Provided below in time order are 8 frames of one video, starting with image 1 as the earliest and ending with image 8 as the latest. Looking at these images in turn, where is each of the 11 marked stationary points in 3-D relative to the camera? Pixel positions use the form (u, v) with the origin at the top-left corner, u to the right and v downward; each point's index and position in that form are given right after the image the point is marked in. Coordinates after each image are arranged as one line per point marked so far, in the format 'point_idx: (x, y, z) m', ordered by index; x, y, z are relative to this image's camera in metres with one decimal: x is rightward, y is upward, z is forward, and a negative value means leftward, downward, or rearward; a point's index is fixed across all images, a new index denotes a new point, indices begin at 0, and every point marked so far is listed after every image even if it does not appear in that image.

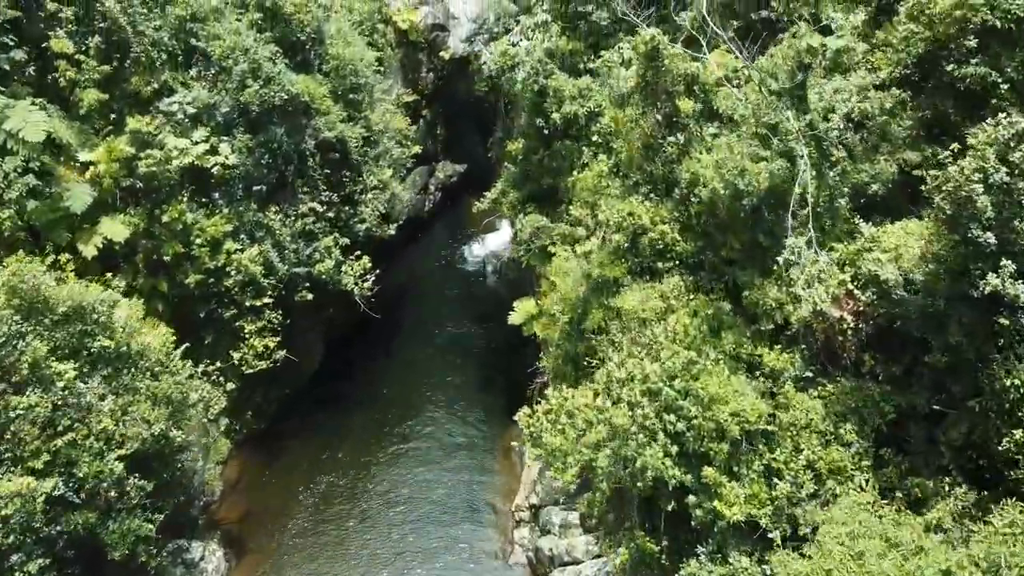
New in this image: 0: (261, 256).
0: (-2.9, +0.4, +14.1) m
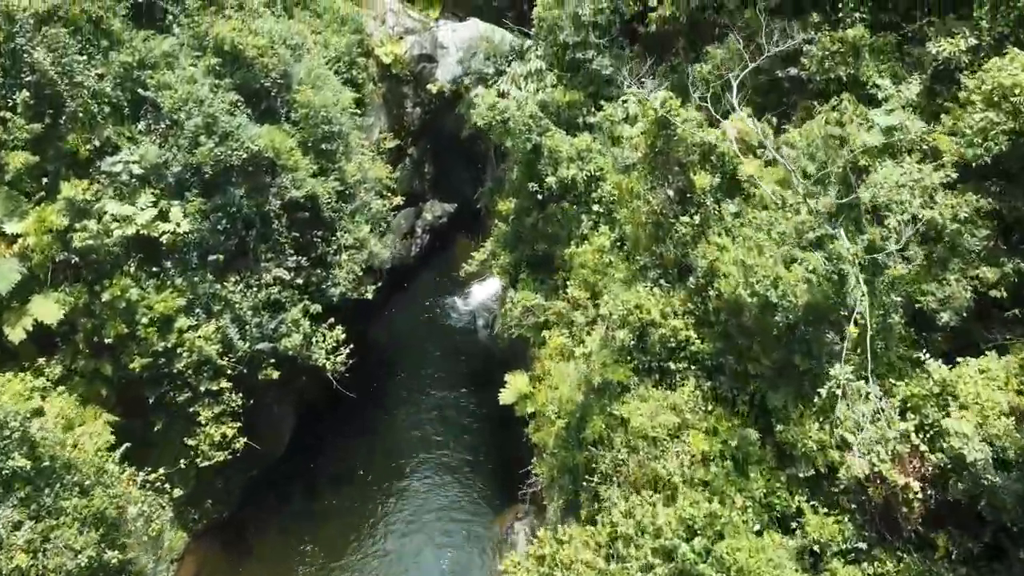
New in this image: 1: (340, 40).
0: (-3.0, -0.5, +12.5) m
1: (-2.4, +3.4, +16.6) m
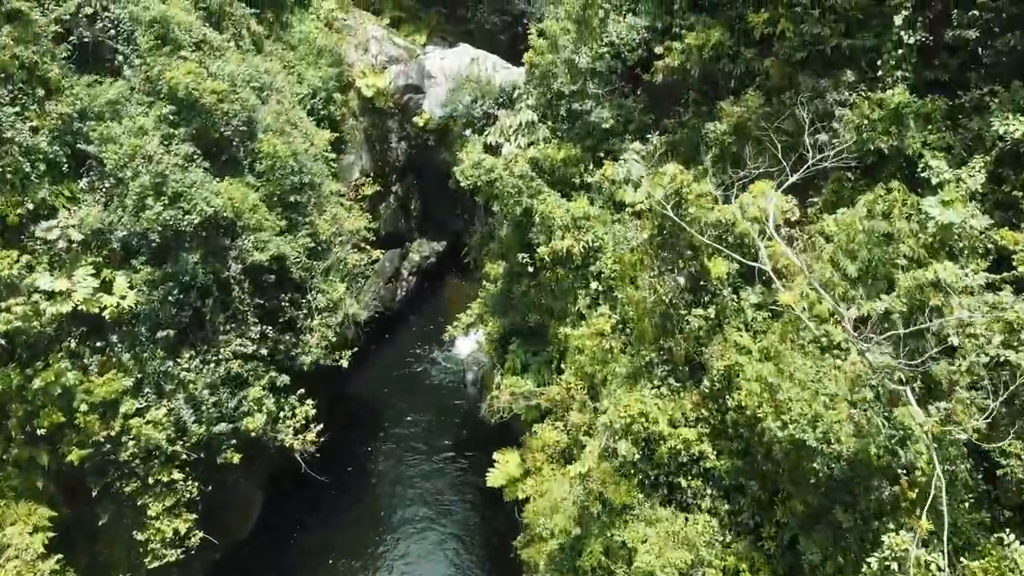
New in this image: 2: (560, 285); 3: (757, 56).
0: (-3.1, -1.2, +11.1) m
1: (-2.5, +2.7, +15.2) m
2: (+0.4, 0.0, +10.5) m
3: (+2.0, +1.8, +9.7) m
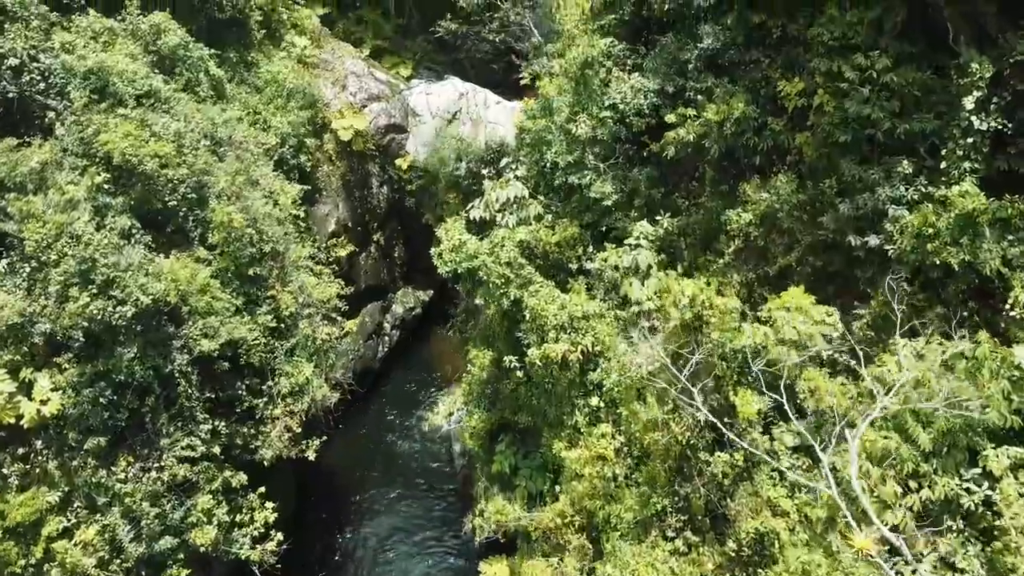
0: (-3.2, -2.0, +9.6) m
1: (-2.6, +1.9, +13.7) m
2: (+0.3, -0.8, +9.0) m
3: (+1.8, +1.1, +8.2) m
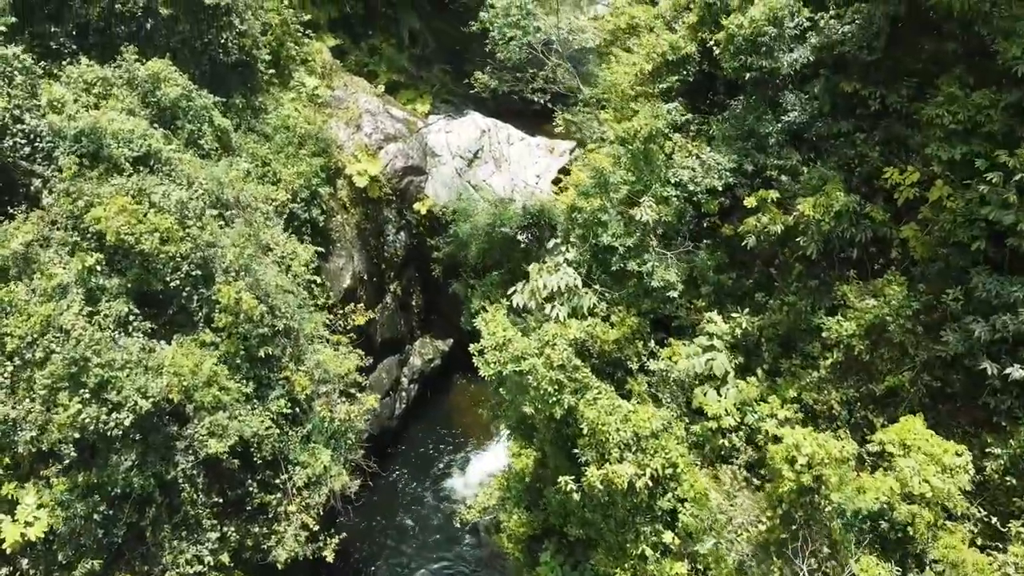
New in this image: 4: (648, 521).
0: (-2.9, -2.7, +8.4) m
1: (-2.2, +1.2, +12.5) m
2: (+0.7, -1.4, +7.8) m
3: (+2.2, +0.4, +7.0) m
4: (+0.8, -1.4, +7.5) m
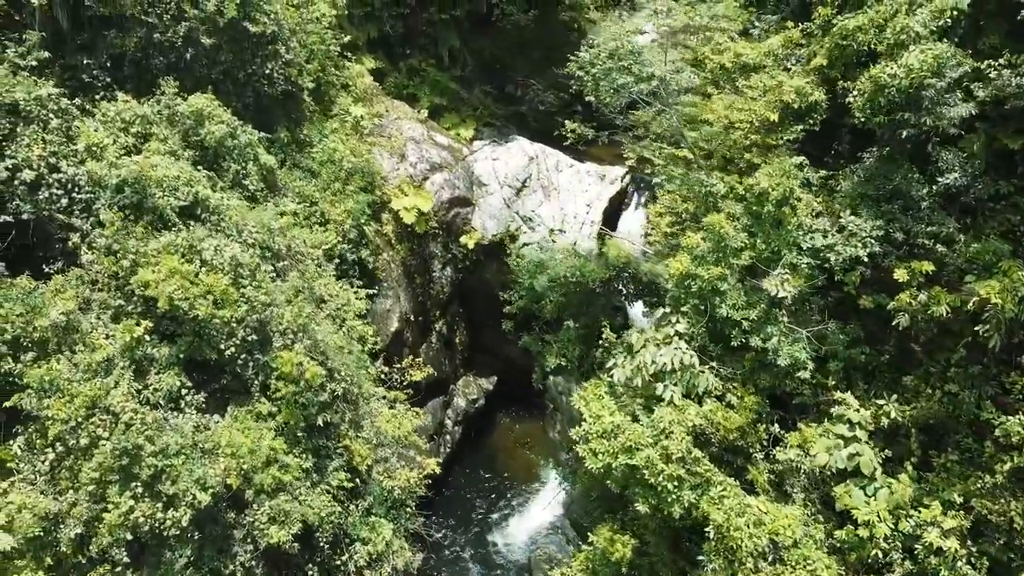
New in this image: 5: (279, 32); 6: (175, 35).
0: (-2.2, -3.1, +7.5) m
1: (-1.6, +0.8, +11.6) m
2: (+1.3, -1.9, +6.9) m
3: (+2.8, -0.1, +6.1) m
4: (+1.5, -1.9, +6.6) m
5: (-2.1, +2.3, +11.2) m
6: (-2.9, +2.2, +10.3) m
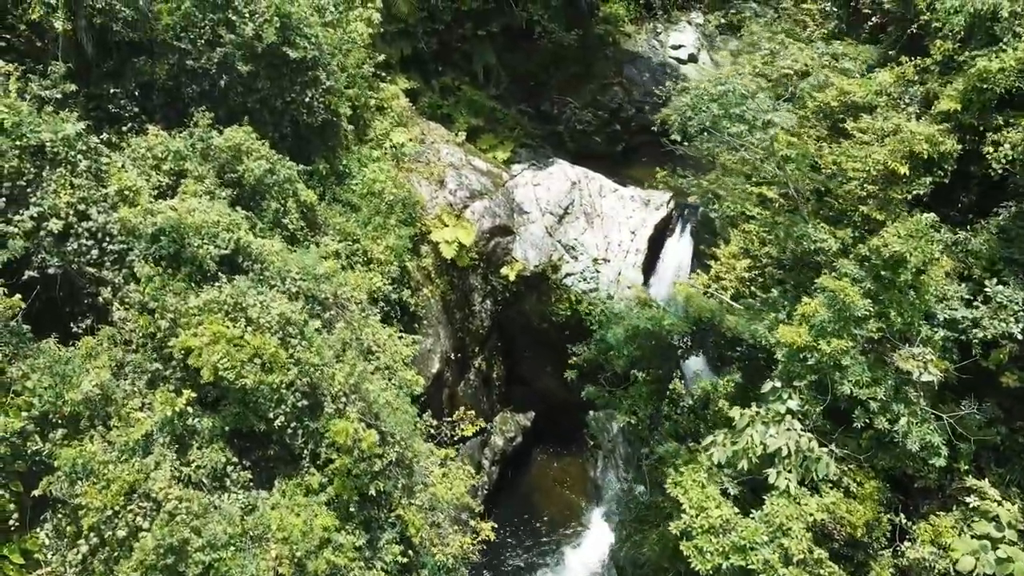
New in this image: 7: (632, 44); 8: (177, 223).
0: (-1.8, -3.5, +6.6) m
1: (-1.1, +0.4, +10.8) m
2: (+1.8, -2.3, +6.1) m
3: (+3.3, -0.5, +5.3) m
4: (+2.0, -2.3, +5.7) m
5: (-1.6, +2.0, +10.3) m
6: (-2.4, +1.8, +9.5) m
7: (+1.7, +3.5, +17.3) m
8: (-2.2, +0.4, +7.9) m
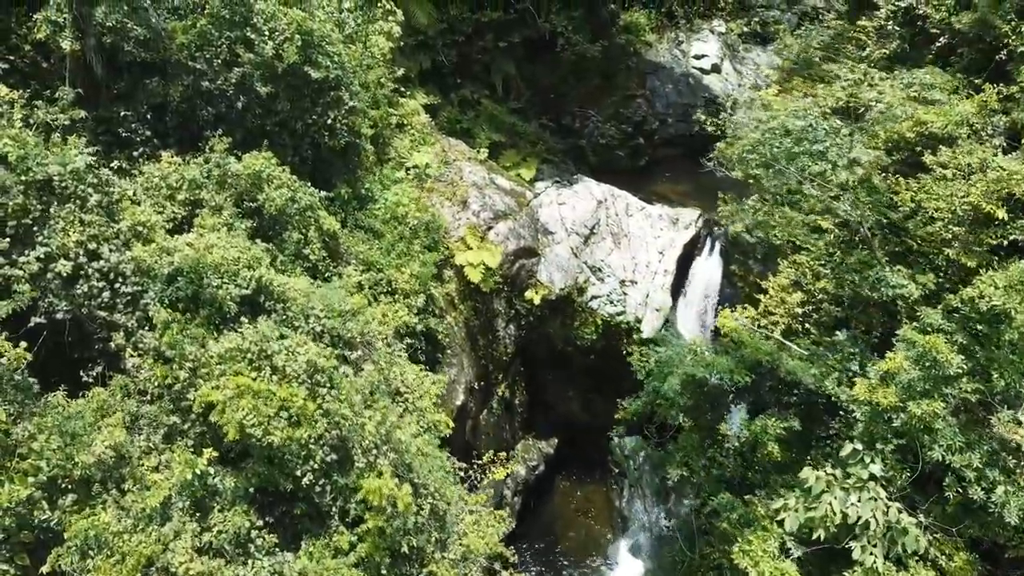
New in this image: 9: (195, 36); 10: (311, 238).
0: (-1.5, -3.8, +6.1) m
1: (-0.8, +0.1, +10.2) m
2: (+2.1, -2.6, +5.5) m
3: (+3.6, -0.7, +4.7) m
4: (+2.2, -2.6, +5.1) m
5: (-1.4, +1.7, +9.7) m
6: (-2.1, +1.5, +8.9) m
7: (+2.0, +3.2, +16.7) m
8: (-1.9, +0.2, +7.3) m
9: (-2.2, +1.8, +8.6) m
10: (-1.5, +0.4, +9.0) m
